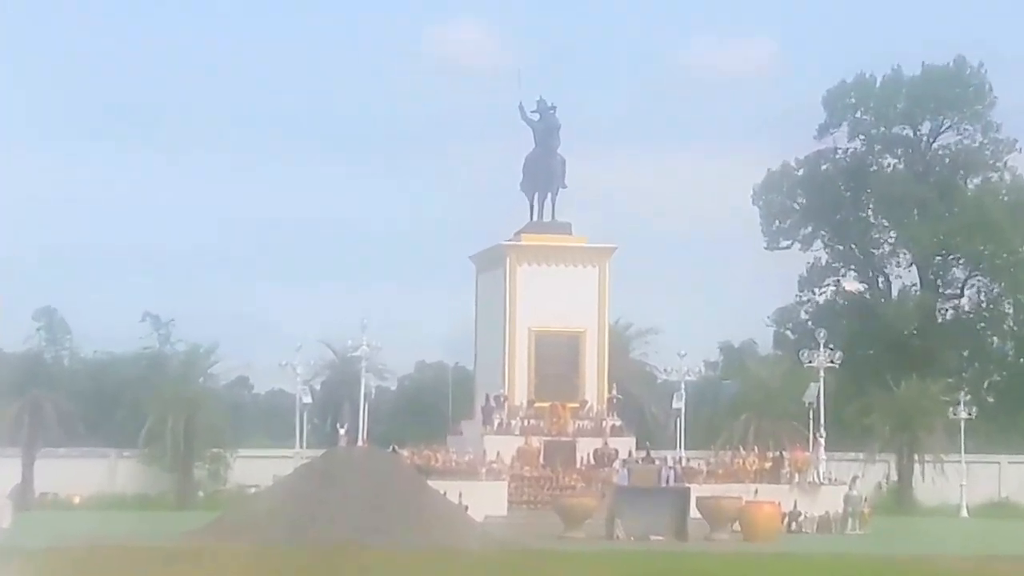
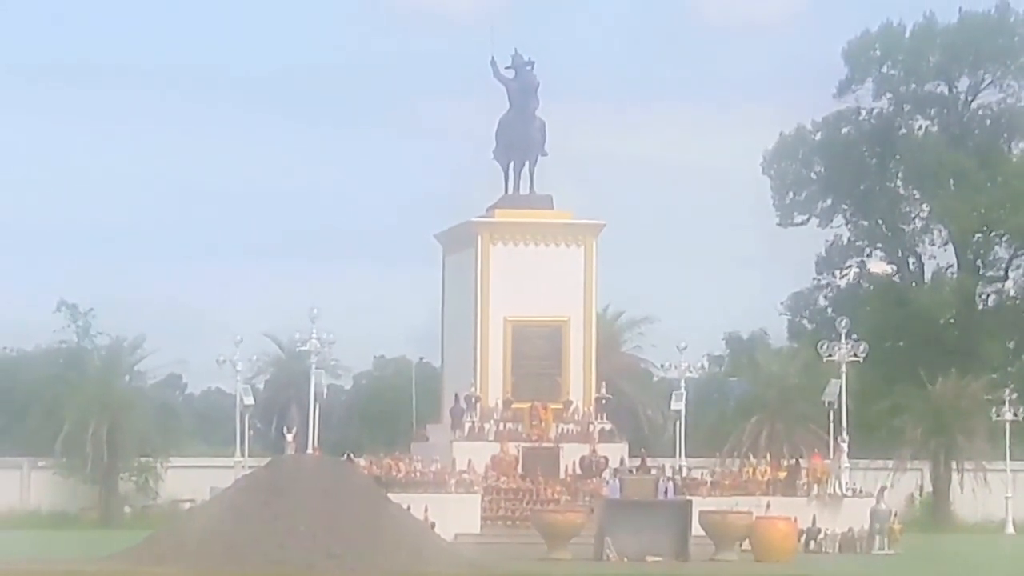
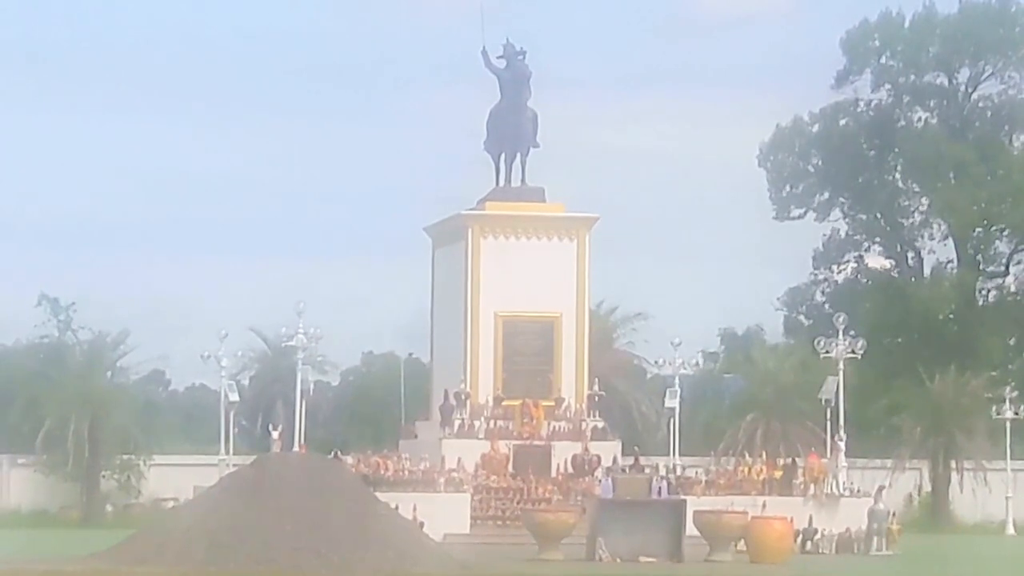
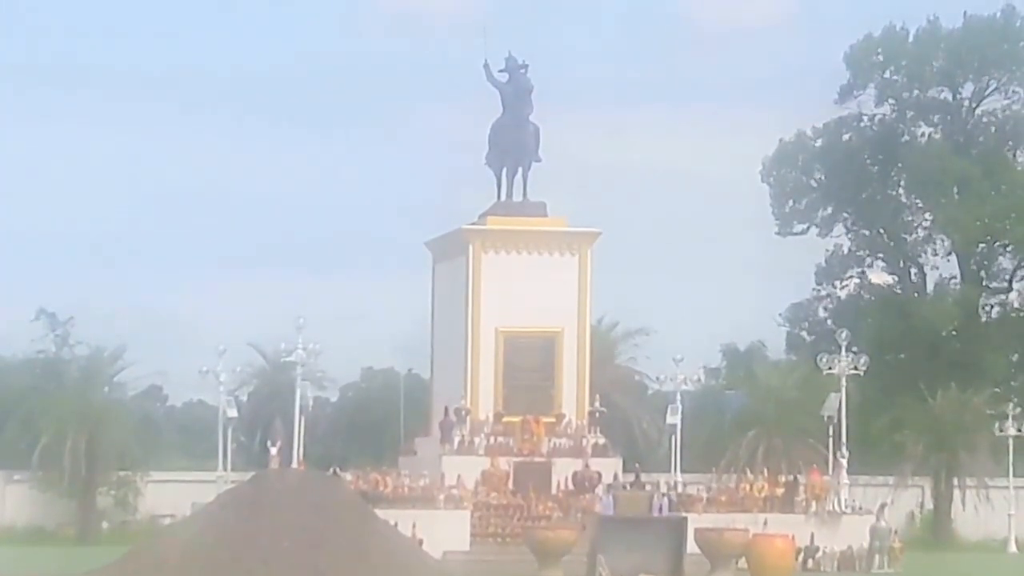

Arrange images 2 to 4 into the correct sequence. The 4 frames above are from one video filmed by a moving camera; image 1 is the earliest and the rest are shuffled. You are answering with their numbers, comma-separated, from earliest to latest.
4, 3, 2
